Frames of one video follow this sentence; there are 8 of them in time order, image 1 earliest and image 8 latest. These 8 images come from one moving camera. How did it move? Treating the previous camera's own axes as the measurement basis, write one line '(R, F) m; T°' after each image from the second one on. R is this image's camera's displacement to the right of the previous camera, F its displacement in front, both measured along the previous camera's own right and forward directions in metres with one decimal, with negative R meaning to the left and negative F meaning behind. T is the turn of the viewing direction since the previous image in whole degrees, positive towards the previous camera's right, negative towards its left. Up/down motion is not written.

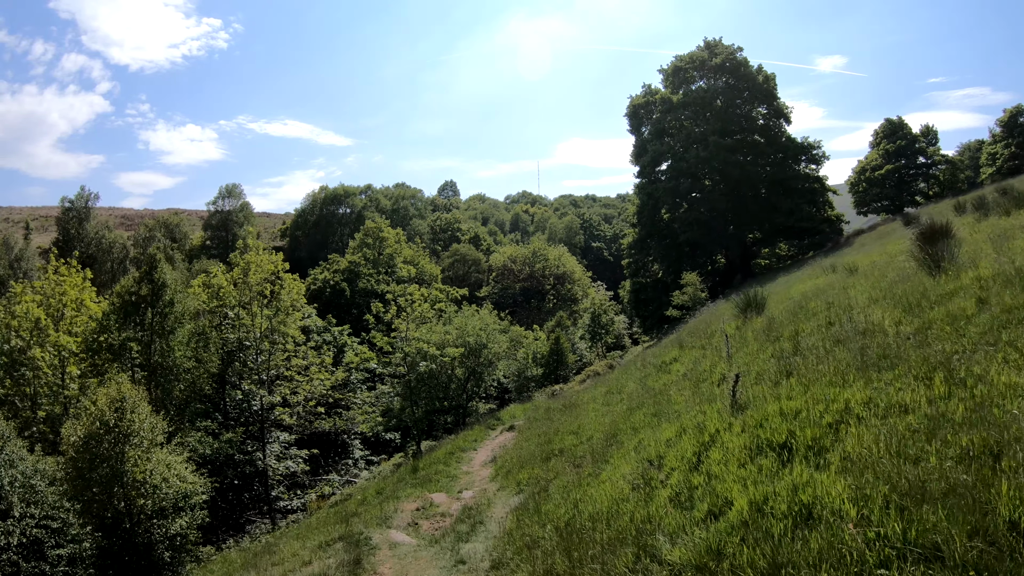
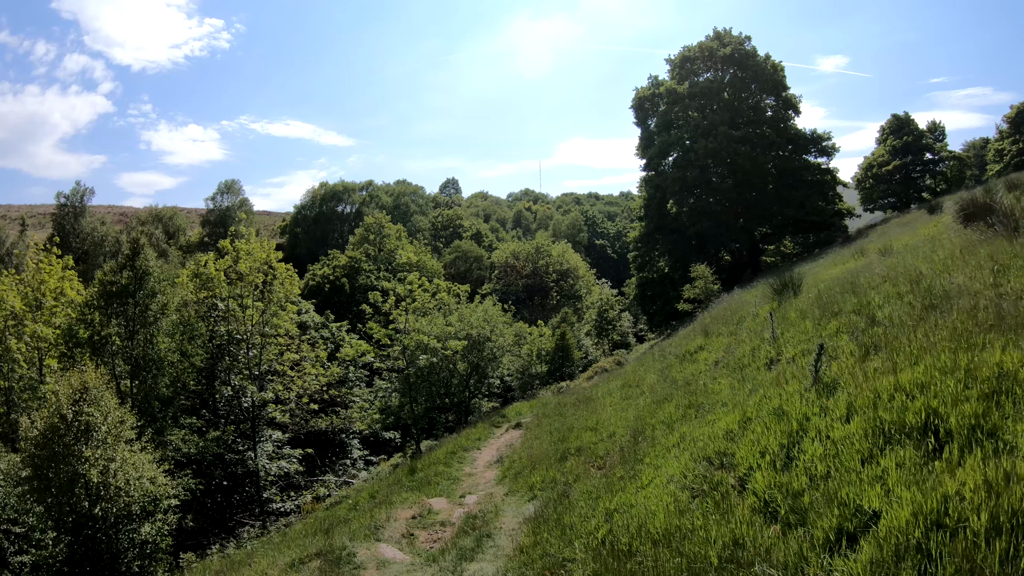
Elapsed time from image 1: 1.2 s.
(-0.1, +1.1) m; 0°
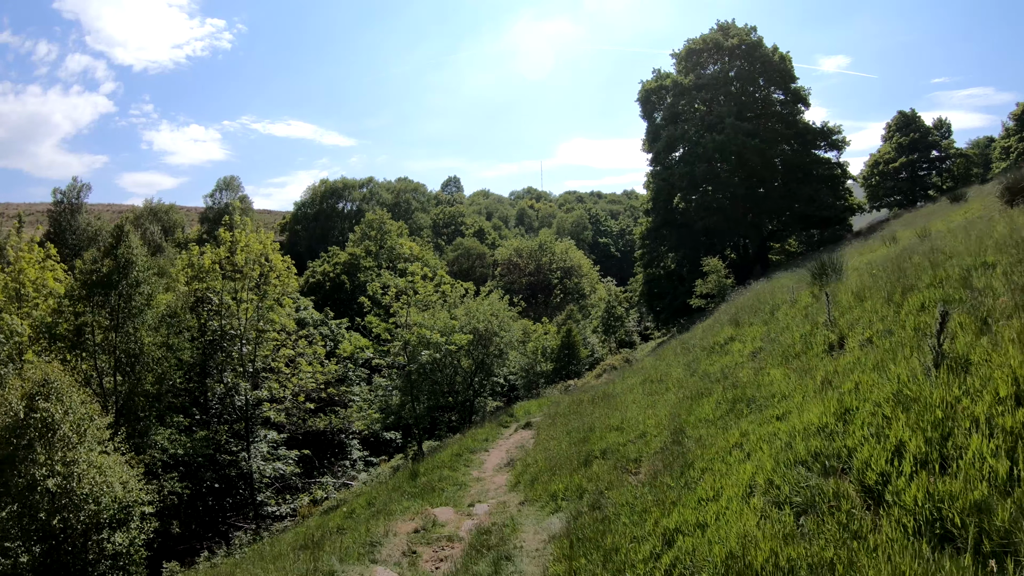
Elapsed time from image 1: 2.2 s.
(-0.2, +0.9) m; 0°
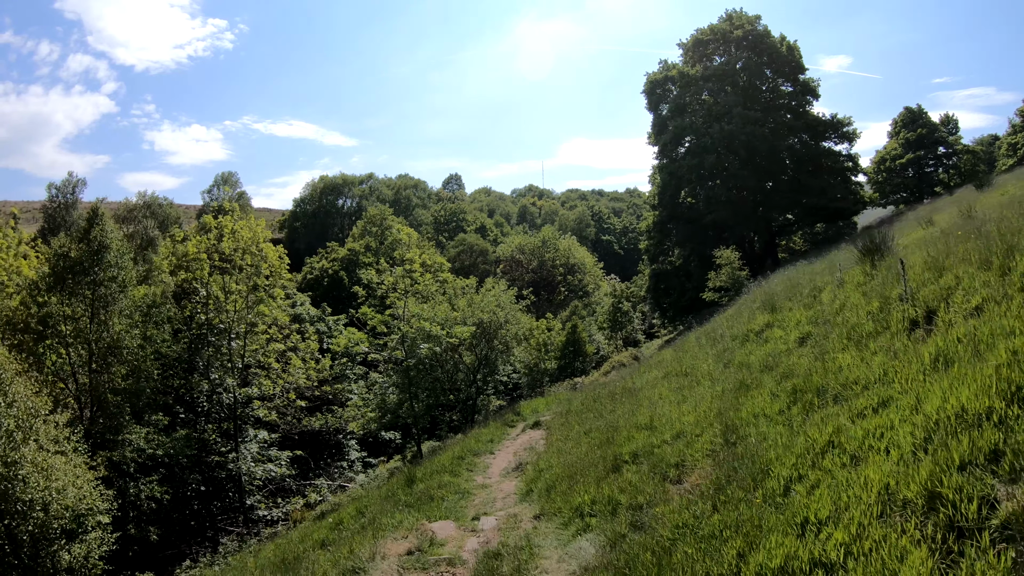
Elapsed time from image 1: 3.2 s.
(-0.1, +1.0) m; 0°
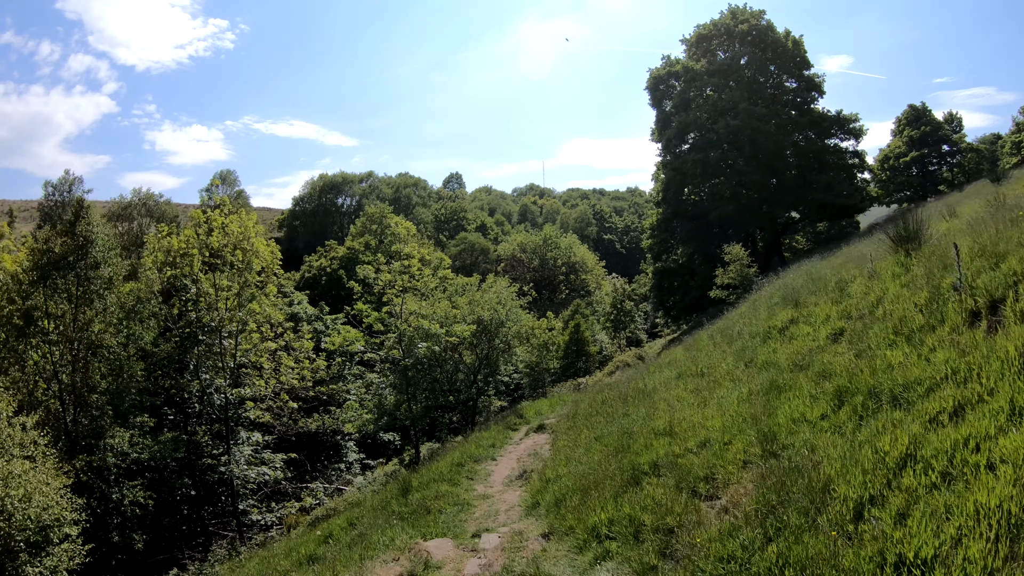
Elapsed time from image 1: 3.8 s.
(0.0, +0.6) m; 0°
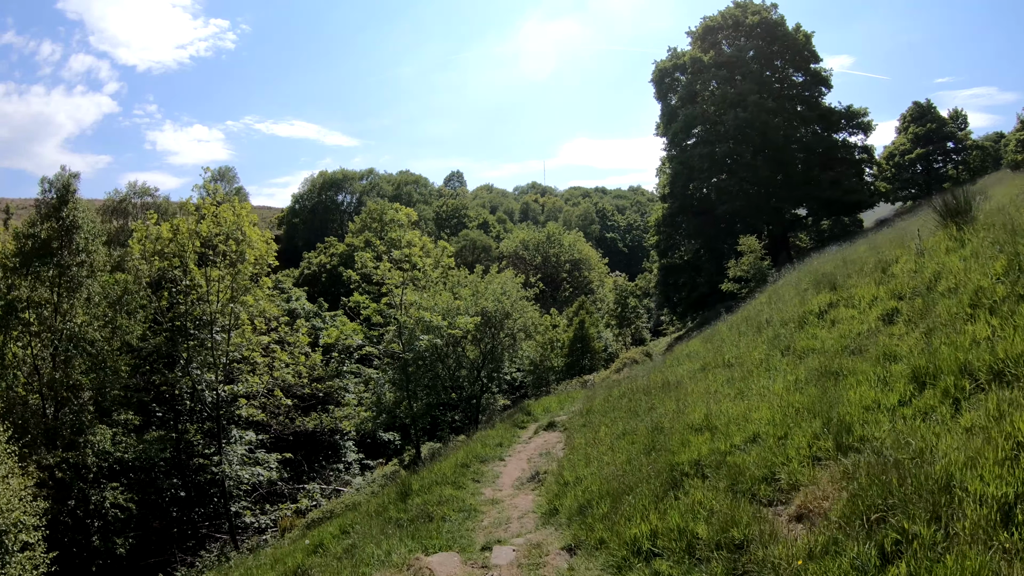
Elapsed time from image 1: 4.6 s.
(-0.1, +0.7) m; 0°
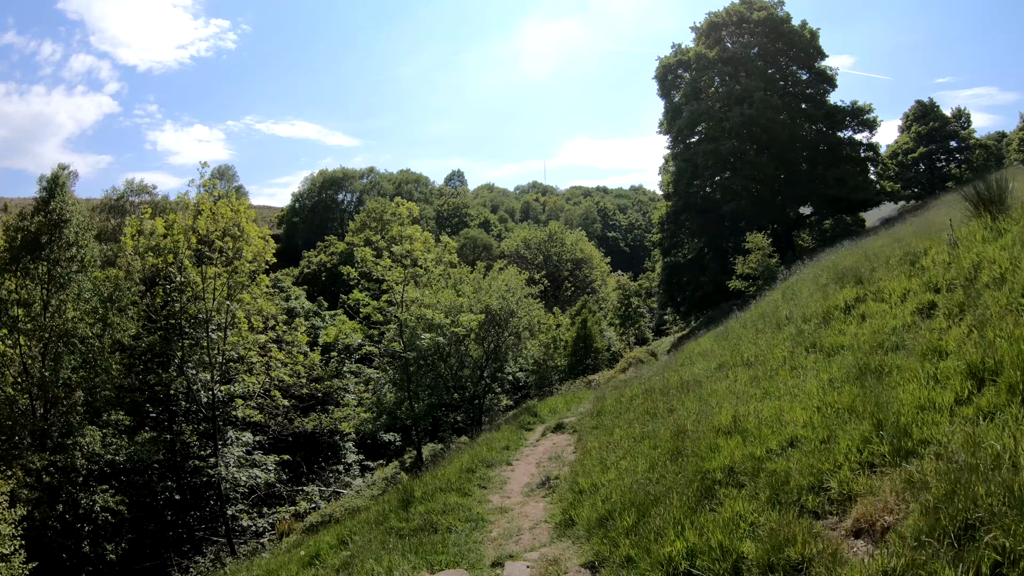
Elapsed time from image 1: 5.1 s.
(-0.1, +0.4) m; 0°
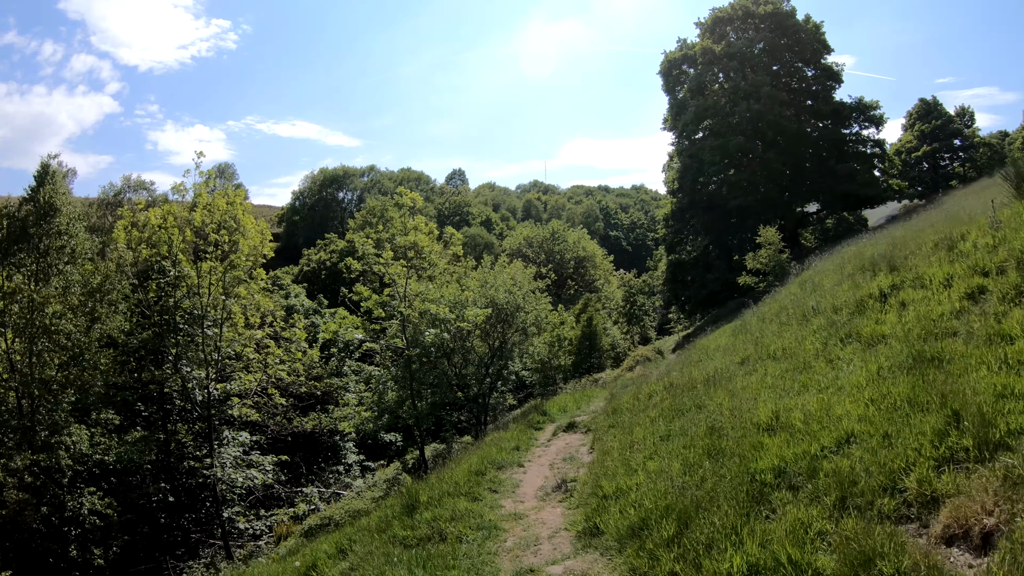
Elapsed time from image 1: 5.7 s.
(-0.2, +0.5) m; 0°
